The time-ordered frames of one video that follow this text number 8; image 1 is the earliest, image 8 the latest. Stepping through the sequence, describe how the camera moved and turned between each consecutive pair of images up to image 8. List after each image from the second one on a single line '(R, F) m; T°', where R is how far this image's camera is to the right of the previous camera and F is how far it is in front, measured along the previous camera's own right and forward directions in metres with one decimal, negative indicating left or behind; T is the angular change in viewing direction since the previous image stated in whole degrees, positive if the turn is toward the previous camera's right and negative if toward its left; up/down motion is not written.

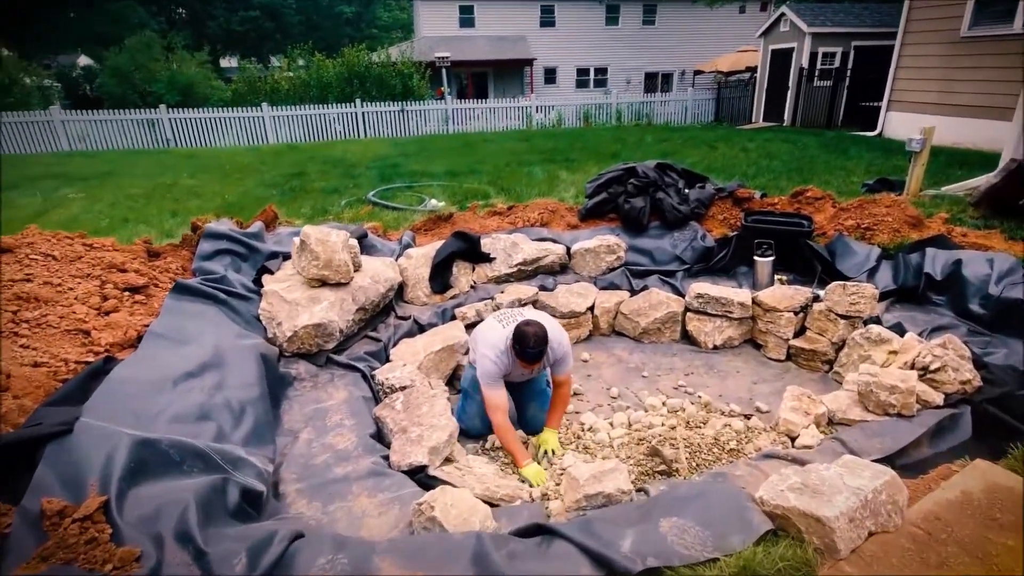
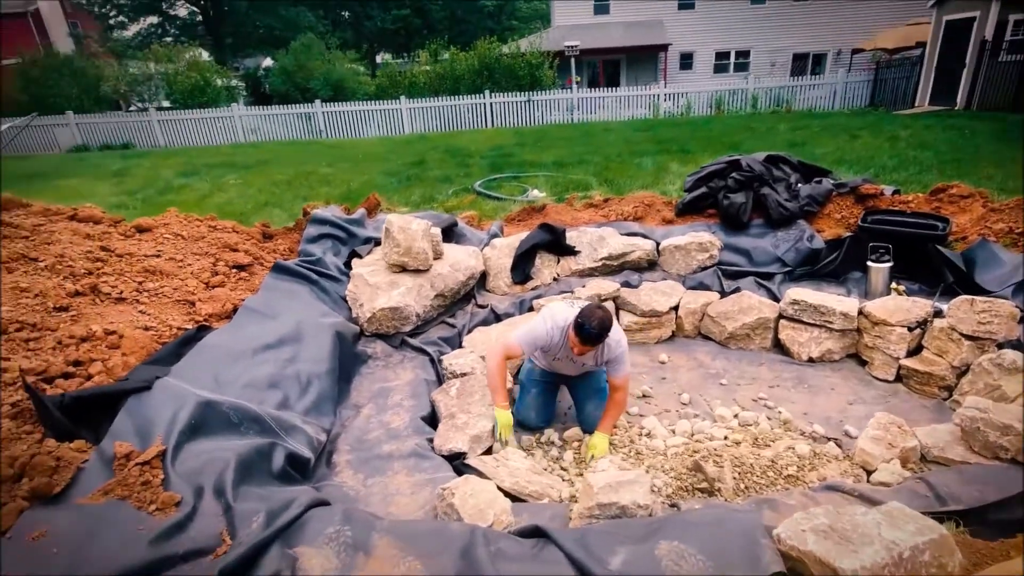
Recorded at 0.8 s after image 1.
(+0.4, +0.1) m; -13°
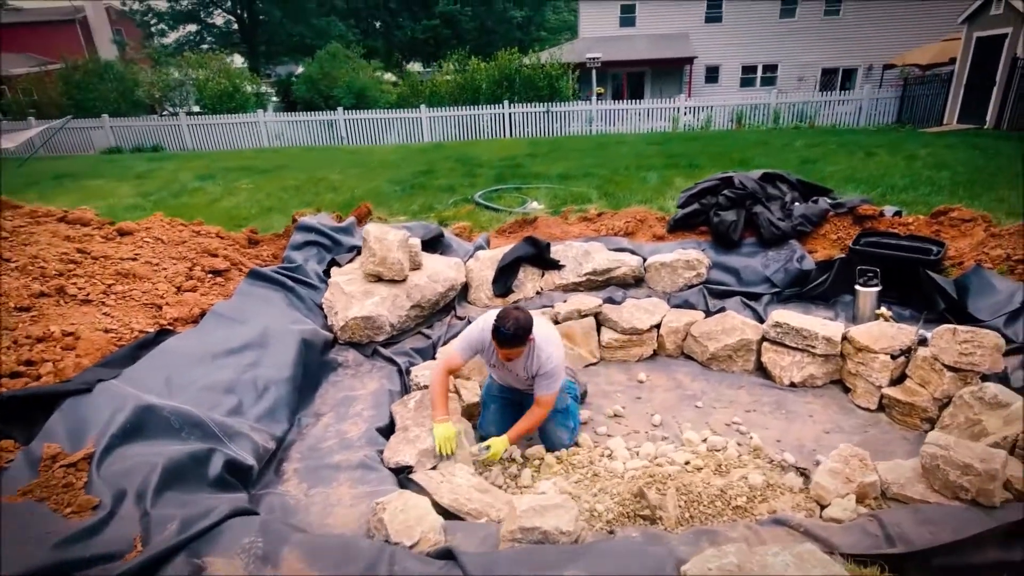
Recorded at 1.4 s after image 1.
(+0.4, 0.0) m; -3°
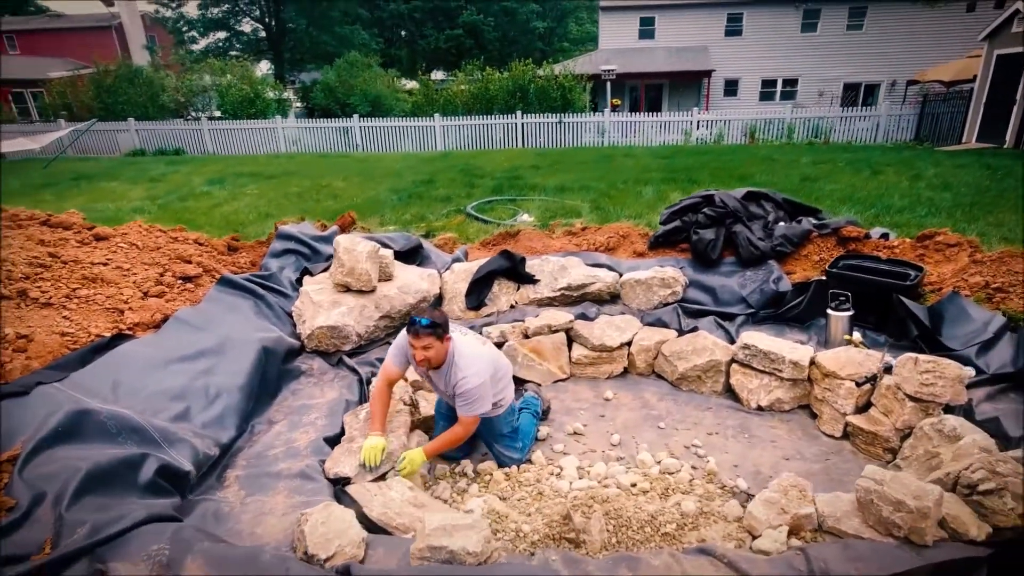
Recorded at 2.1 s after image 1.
(+0.4, 0.0) m; -2°
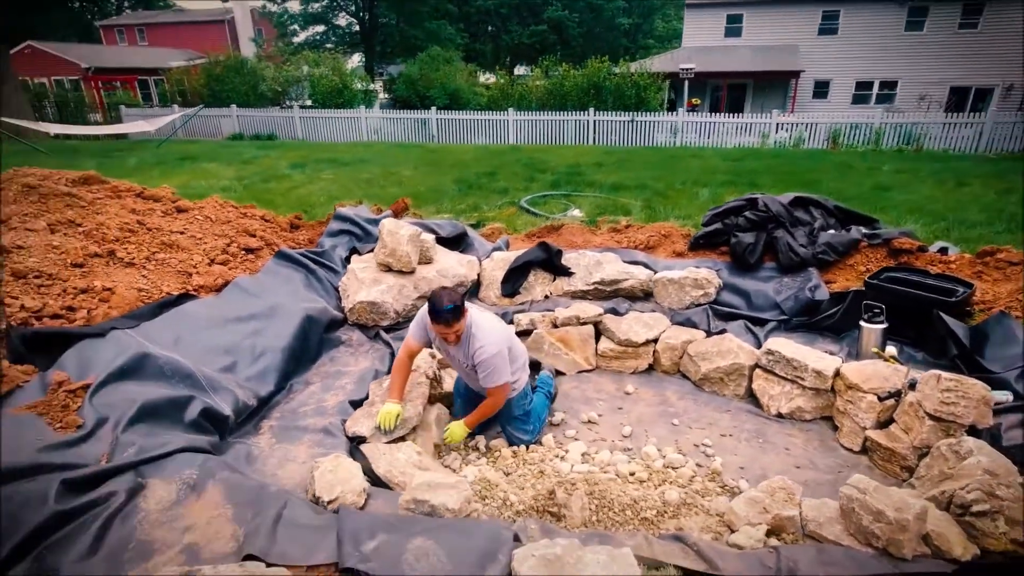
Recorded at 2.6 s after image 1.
(+0.3, -0.2) m; -7°
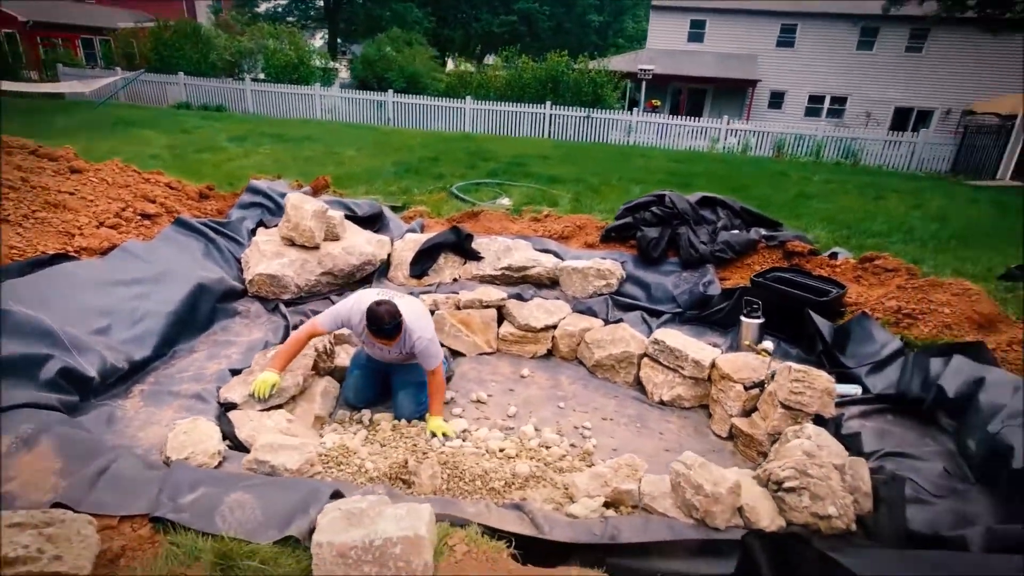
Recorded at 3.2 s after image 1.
(+0.5, -0.1) m; +3°
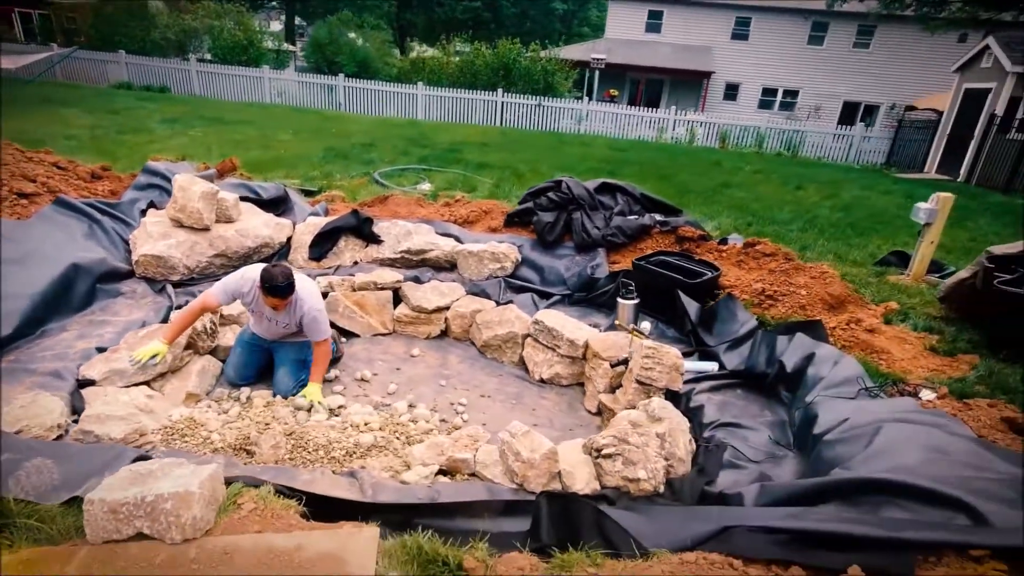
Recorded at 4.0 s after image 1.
(+0.7, -0.1) m; +3°
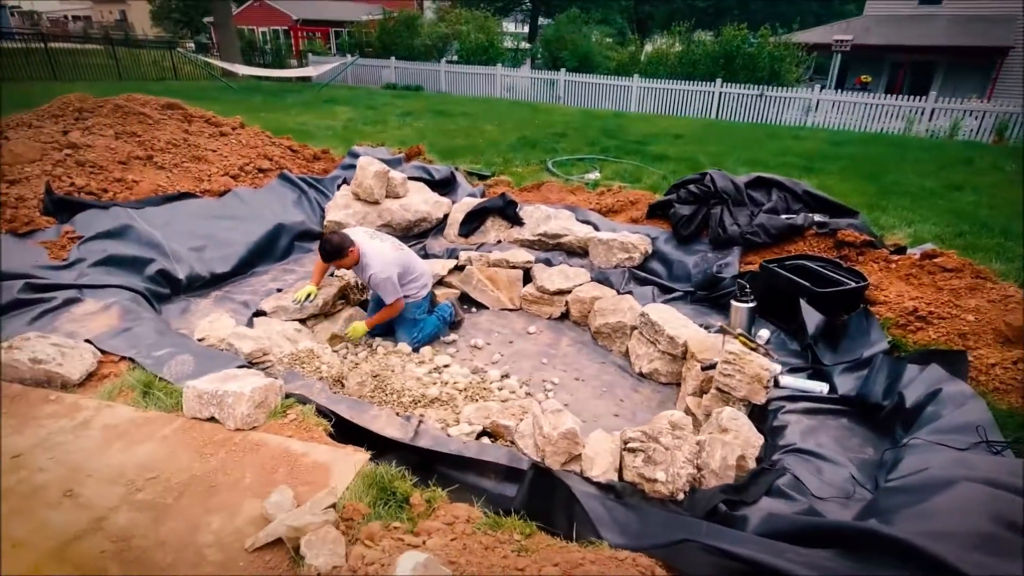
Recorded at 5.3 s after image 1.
(+0.9, +0.1) m; -22°
